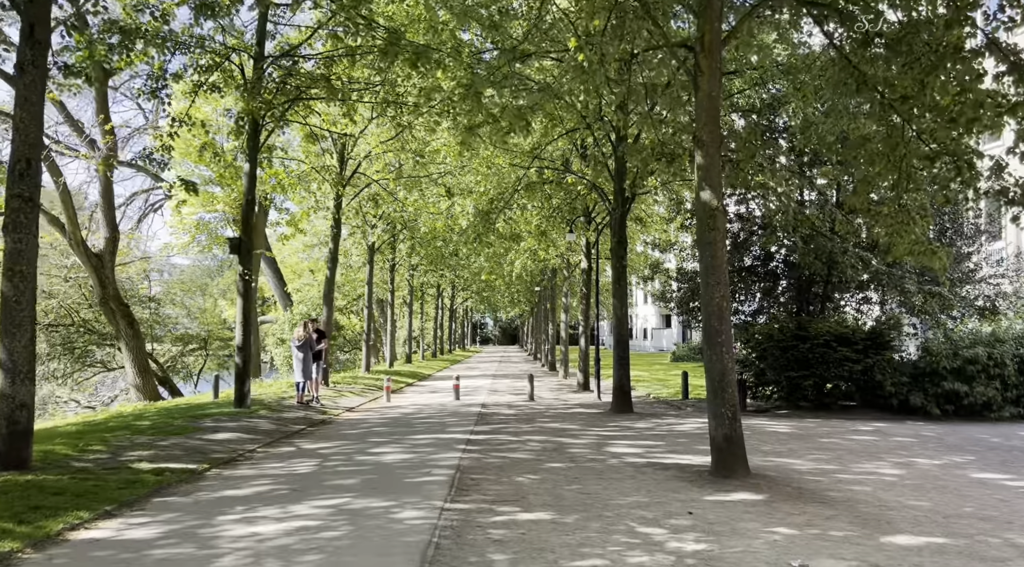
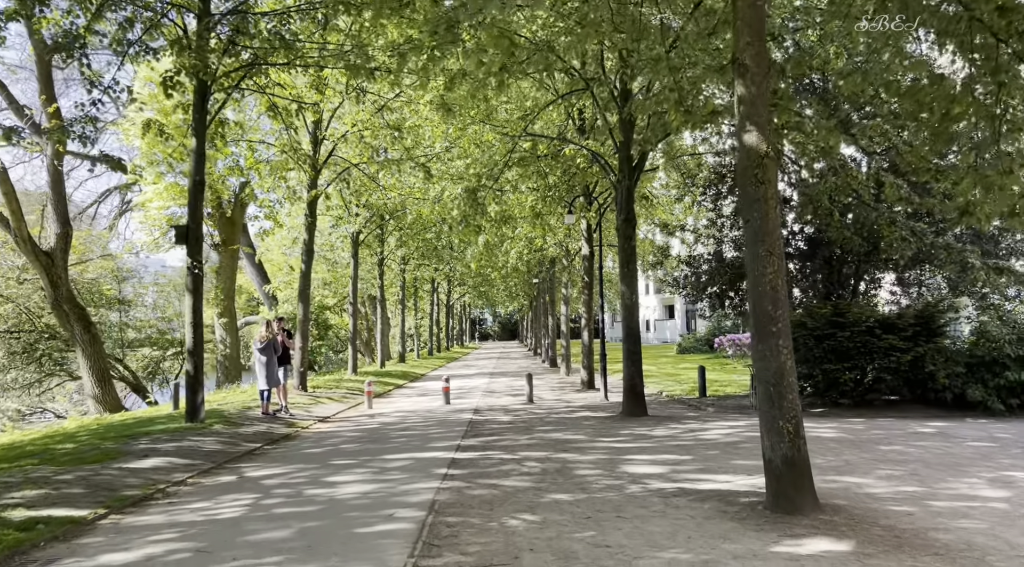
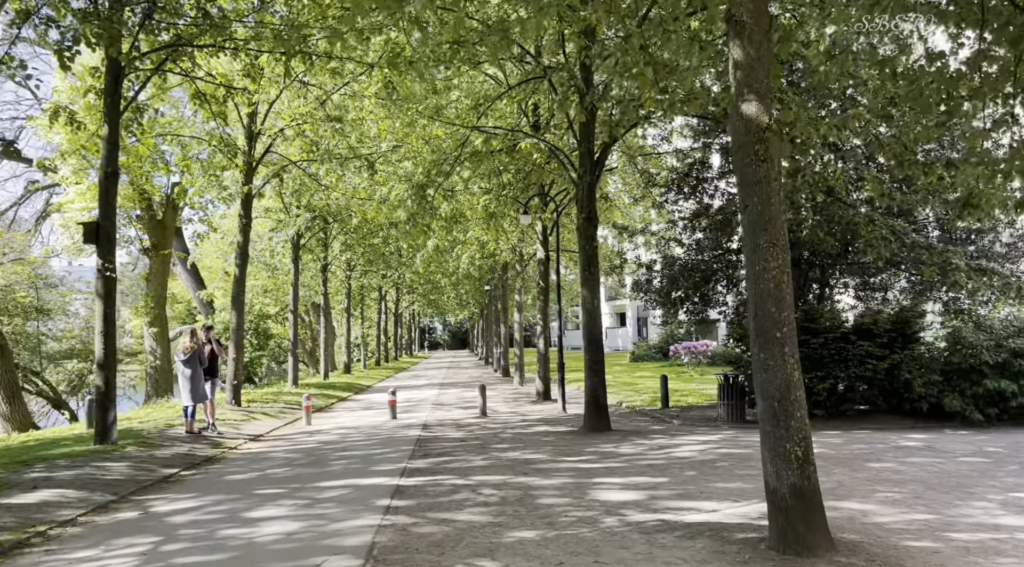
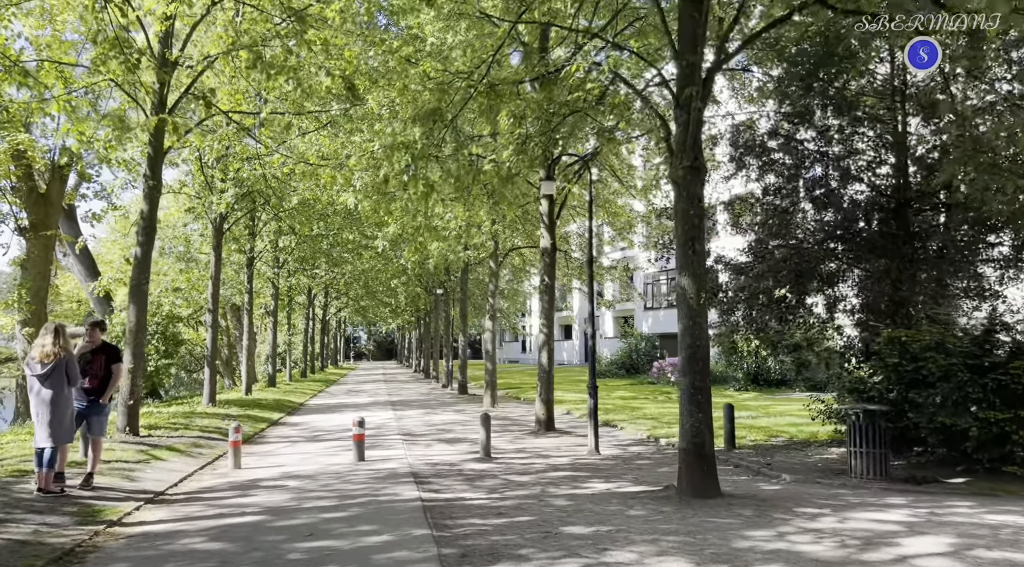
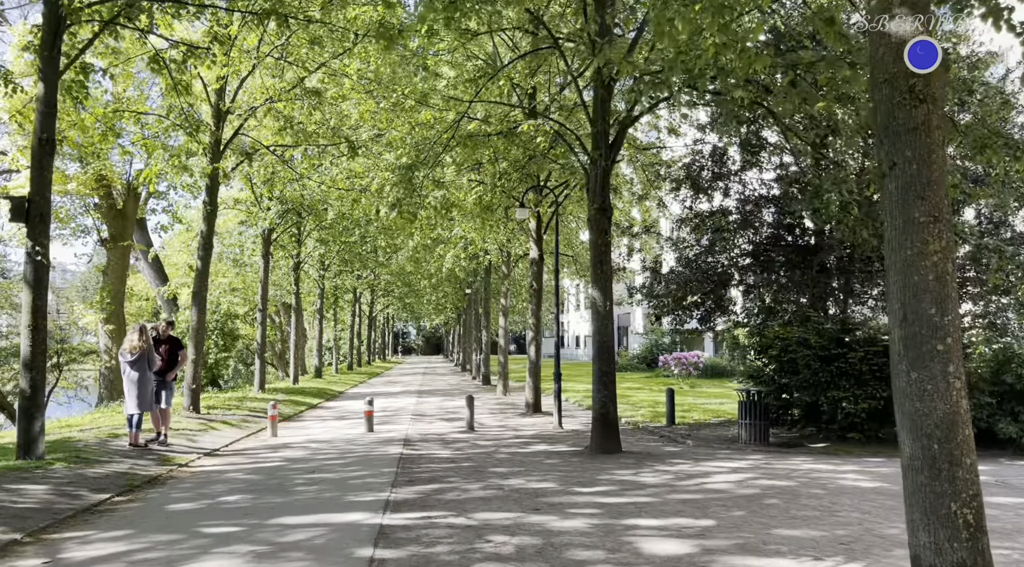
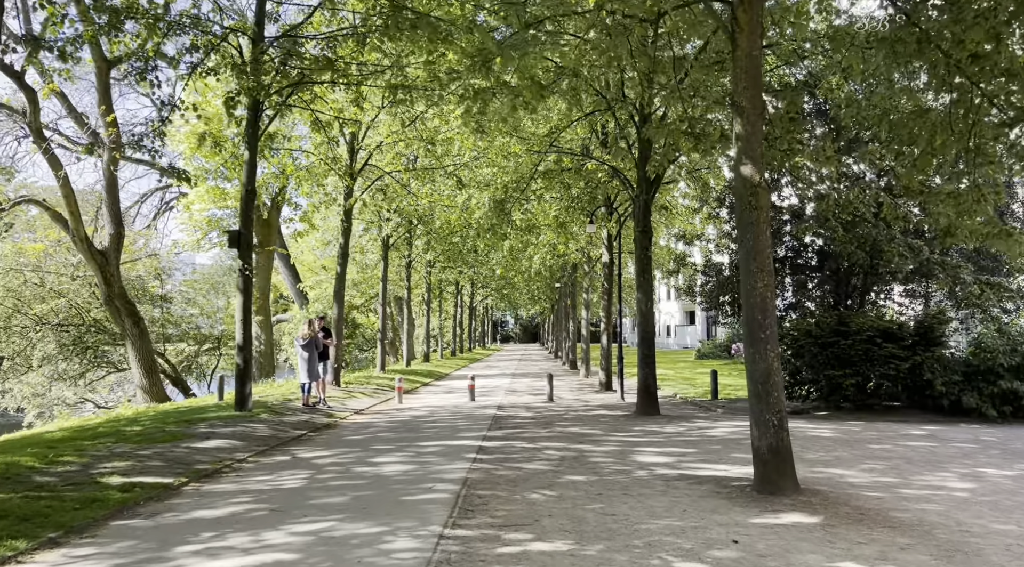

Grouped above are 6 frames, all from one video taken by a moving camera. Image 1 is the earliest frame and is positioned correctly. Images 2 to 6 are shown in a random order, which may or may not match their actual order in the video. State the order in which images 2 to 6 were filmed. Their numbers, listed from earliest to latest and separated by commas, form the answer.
6, 2, 3, 5, 4
